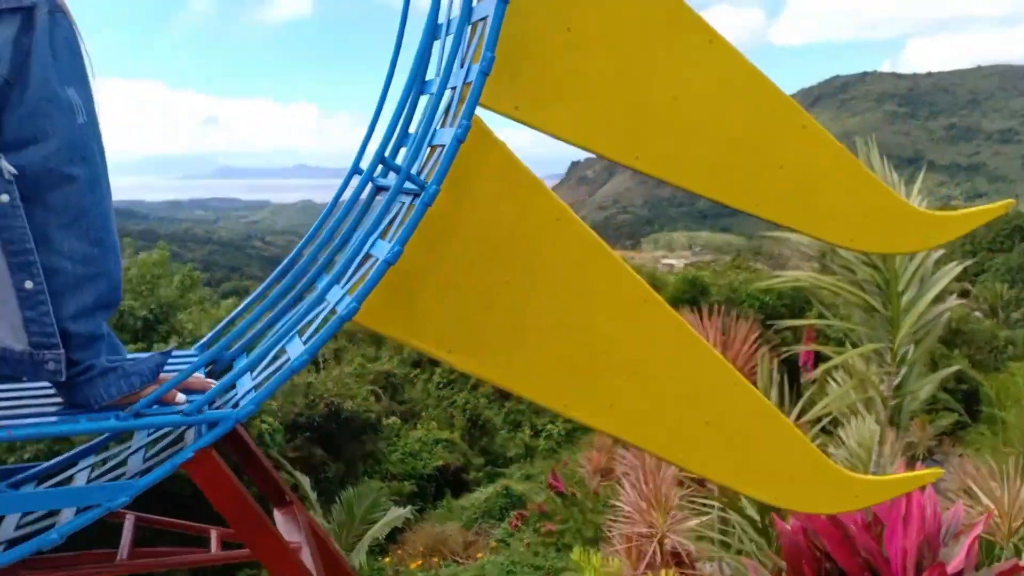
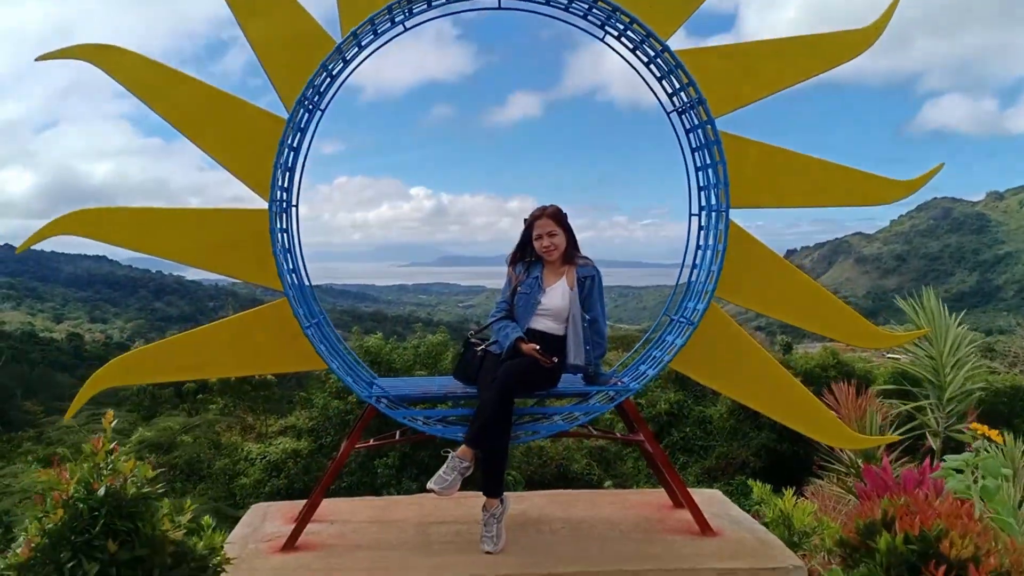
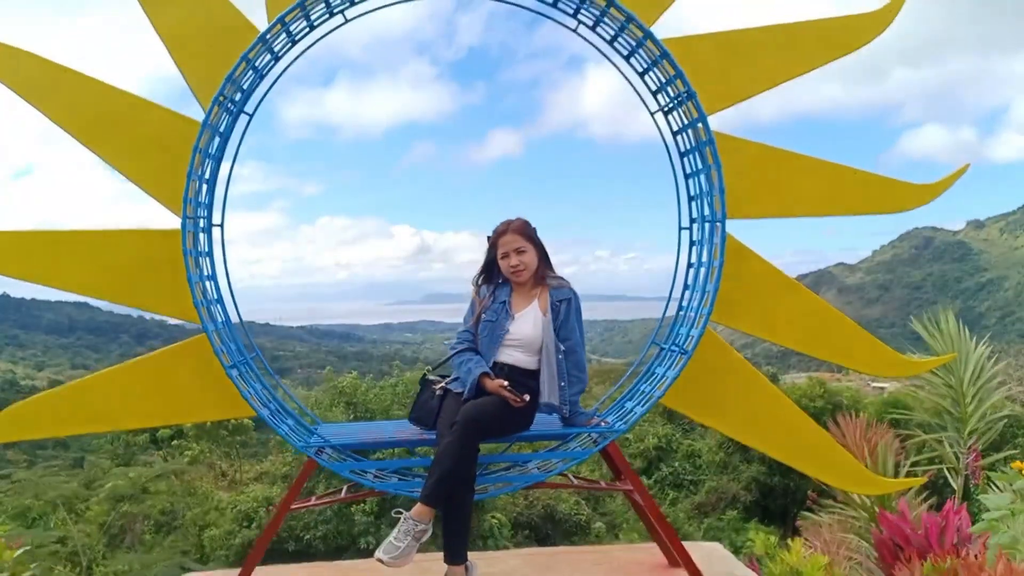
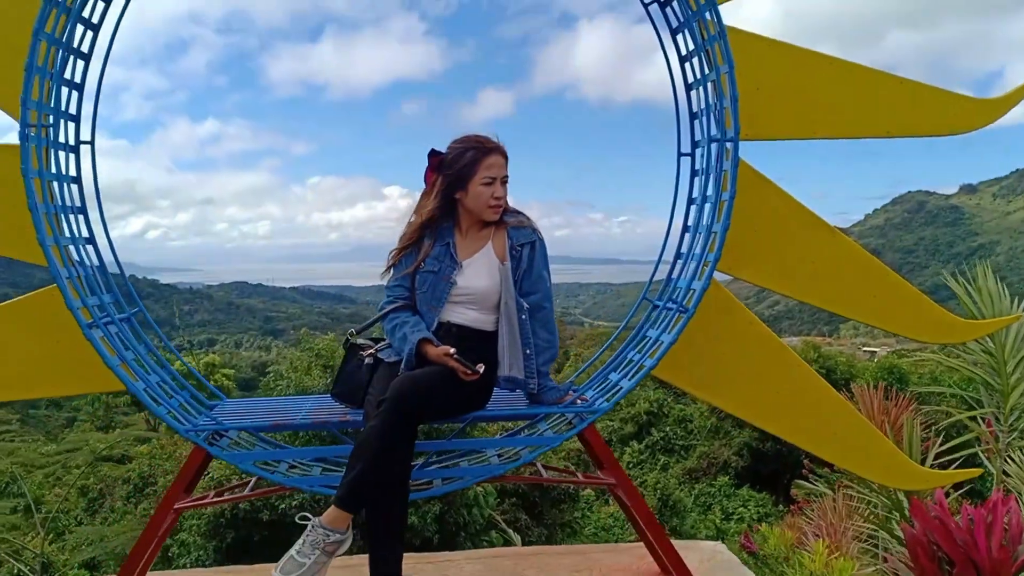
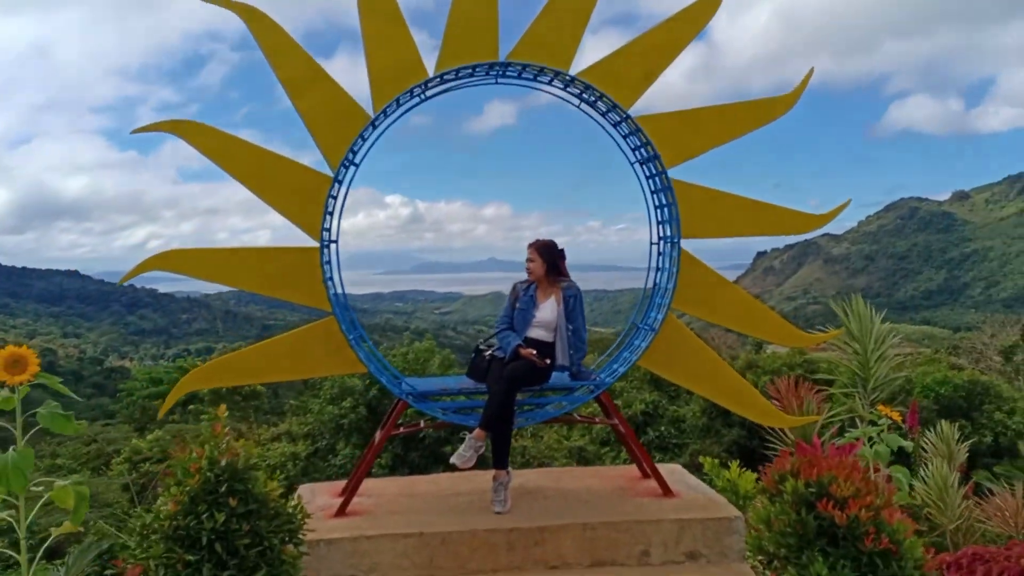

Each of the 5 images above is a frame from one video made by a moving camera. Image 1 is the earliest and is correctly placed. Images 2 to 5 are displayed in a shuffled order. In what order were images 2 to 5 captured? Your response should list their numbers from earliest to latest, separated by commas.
4, 3, 2, 5
